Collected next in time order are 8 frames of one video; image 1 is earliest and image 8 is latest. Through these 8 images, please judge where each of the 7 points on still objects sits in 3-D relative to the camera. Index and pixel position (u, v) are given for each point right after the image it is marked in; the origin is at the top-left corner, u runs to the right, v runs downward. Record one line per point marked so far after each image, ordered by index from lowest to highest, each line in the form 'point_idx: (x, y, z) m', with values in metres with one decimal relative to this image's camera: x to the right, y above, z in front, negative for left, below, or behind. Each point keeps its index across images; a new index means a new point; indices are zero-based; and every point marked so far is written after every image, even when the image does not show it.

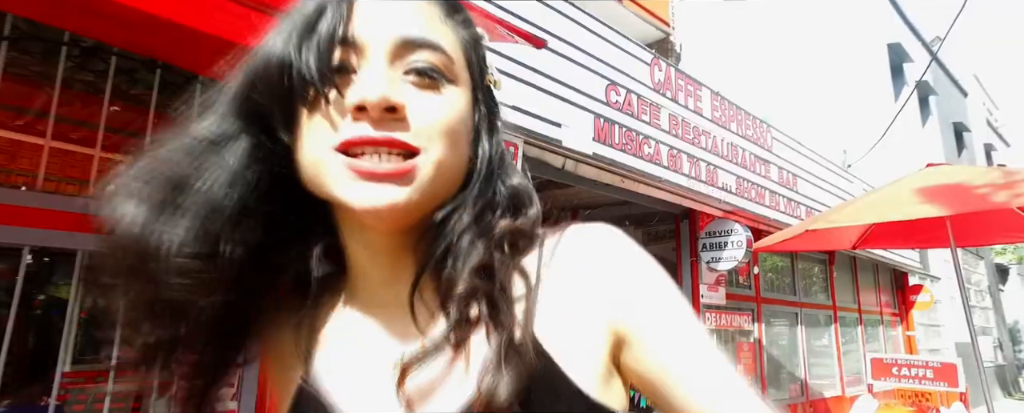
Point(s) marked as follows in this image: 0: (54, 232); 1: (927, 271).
0: (-1.8, -0.1, +2.1) m
1: (+7.8, -1.2, +10.8) m
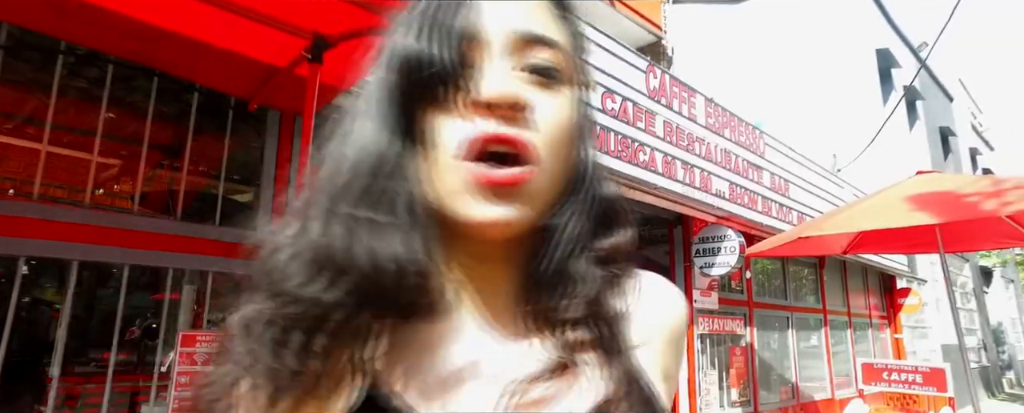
0: (-1.8, -0.1, +2.1) m
1: (+7.6, -1.3, +11.0) m
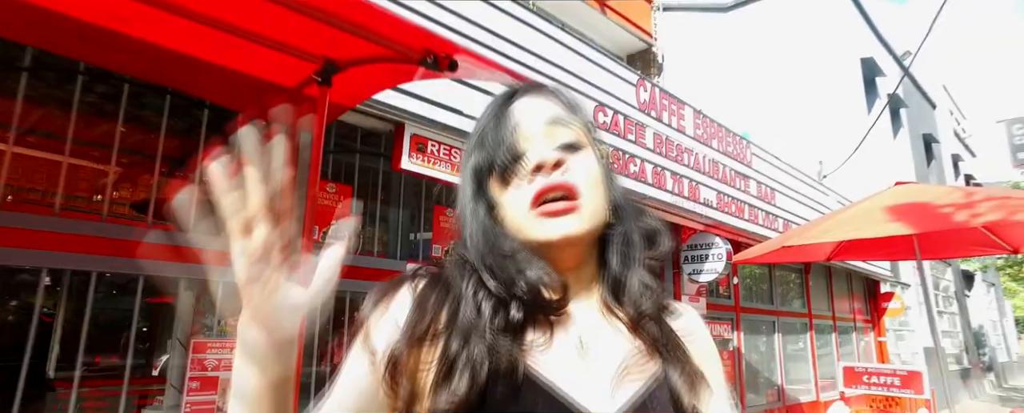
0: (-1.8, -0.2, +2.2) m
1: (+7.5, -1.4, +11.2) m
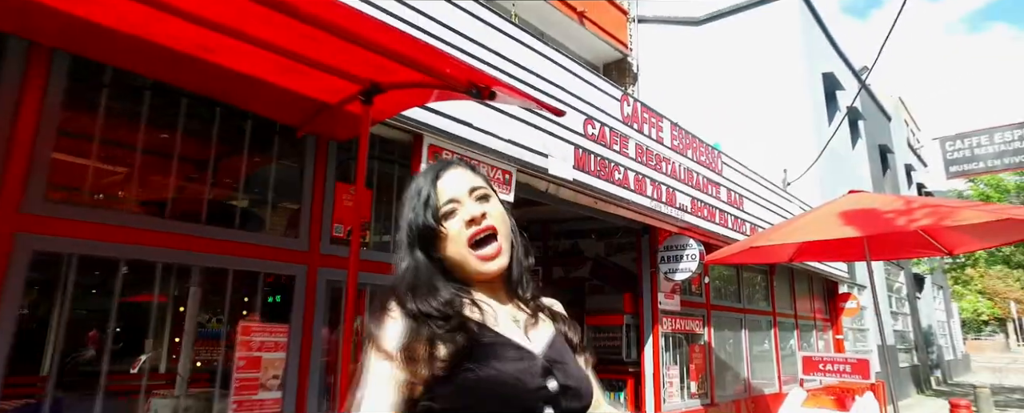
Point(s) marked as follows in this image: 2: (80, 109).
0: (-1.7, -0.2, +2.5) m
1: (+7.1, -1.5, +12.0) m
2: (-1.9, +0.4, +2.5) m
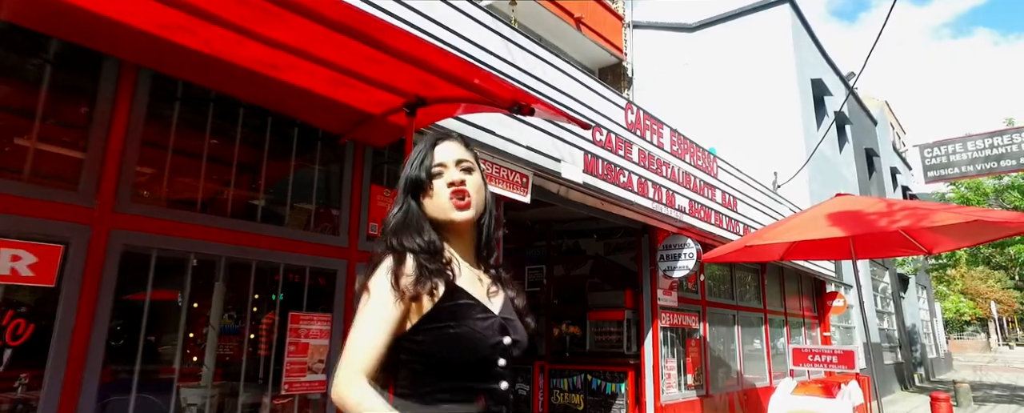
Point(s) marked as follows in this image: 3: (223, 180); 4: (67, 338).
0: (-1.6, -0.2, +2.8) m
1: (+7.0, -1.6, +12.4) m
2: (-1.7, +0.4, +2.8) m
3: (-1.5, +0.1, +3.1) m
4: (-1.8, -0.5, +2.4) m
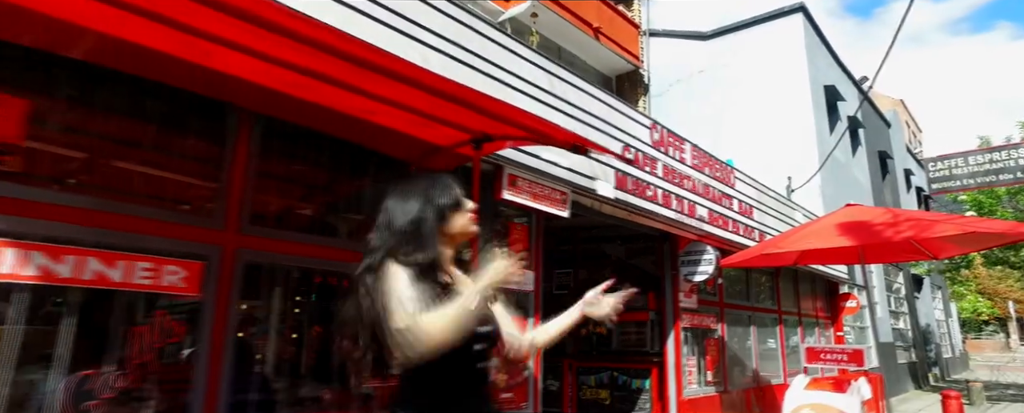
0: (-1.3, -0.3, +3.4) m
1: (+7.5, -1.7, +12.8) m
2: (-1.4, +0.3, +3.4) m
3: (-1.2, 0.0, +3.6) m
4: (-1.5, -0.7, +2.9) m
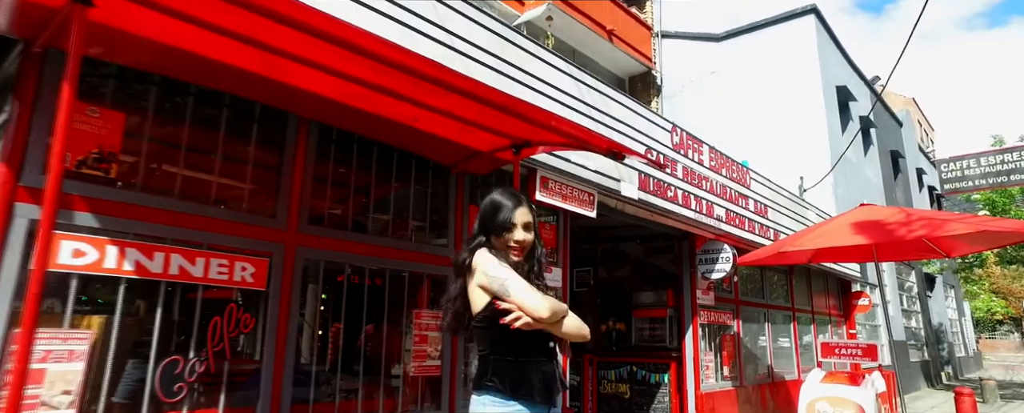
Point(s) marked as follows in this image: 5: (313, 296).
0: (-1.0, -0.3, +3.7) m
1: (+7.9, -1.6, +12.9) m
2: (-1.2, +0.3, +3.6) m
3: (-1.0, 0.0, +3.9) m
4: (-1.3, -0.7, +3.2) m
5: (-1.2, -0.5, +3.5) m
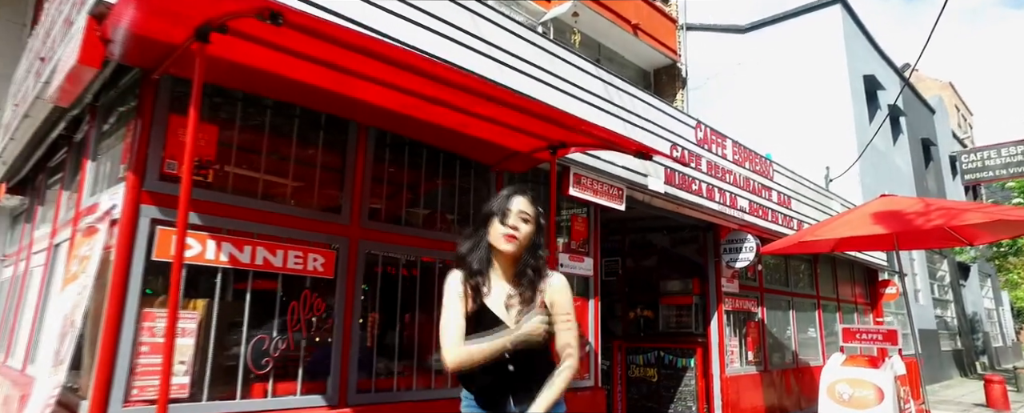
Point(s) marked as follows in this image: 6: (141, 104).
0: (-0.8, -0.3, +4.1) m
1: (+8.6, -1.4, +13.0) m
2: (-0.9, +0.3, +4.1) m
3: (-0.7, 0.0, +4.3) m
4: (-1.1, -0.7, +3.7) m
5: (-0.9, -0.5, +3.9) m
6: (-1.8, +0.5, +2.8) m
